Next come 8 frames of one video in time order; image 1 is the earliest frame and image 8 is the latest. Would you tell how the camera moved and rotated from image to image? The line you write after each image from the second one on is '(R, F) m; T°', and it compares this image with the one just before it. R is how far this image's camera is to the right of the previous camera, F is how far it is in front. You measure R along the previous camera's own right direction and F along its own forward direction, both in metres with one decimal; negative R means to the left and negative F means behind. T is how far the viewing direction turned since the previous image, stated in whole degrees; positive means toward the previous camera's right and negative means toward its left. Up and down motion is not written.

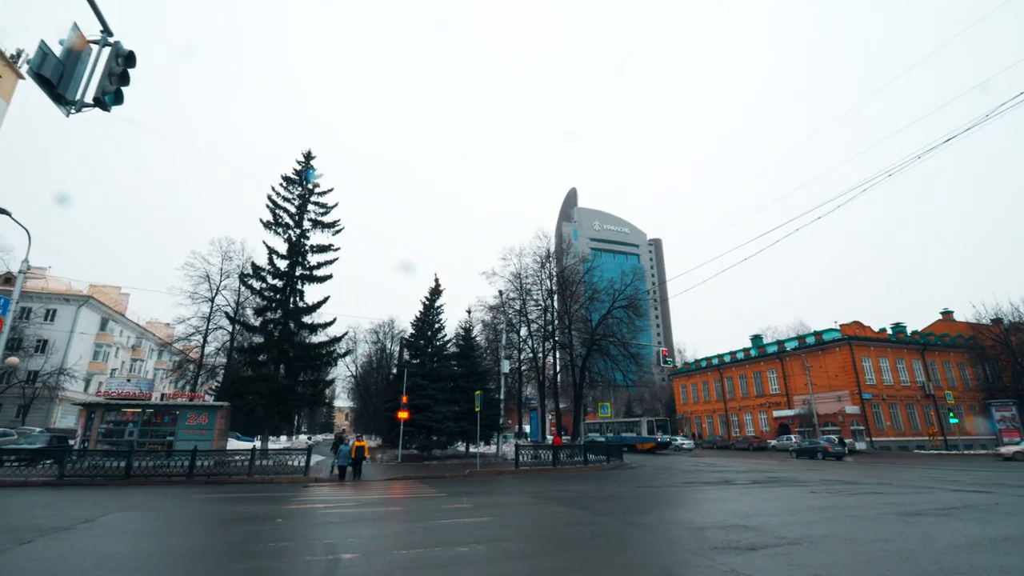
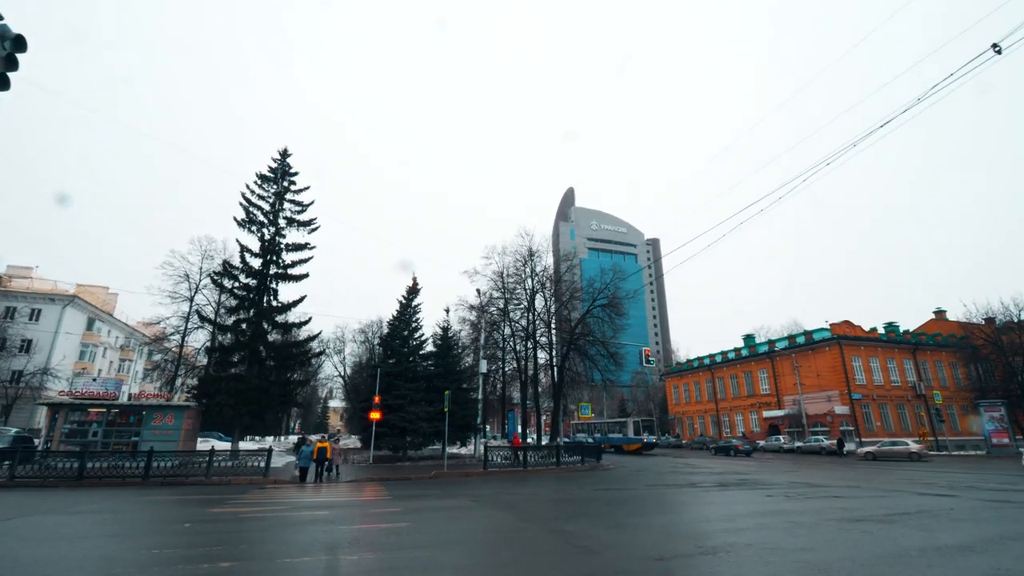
(+1.3, +0.4) m; 0°
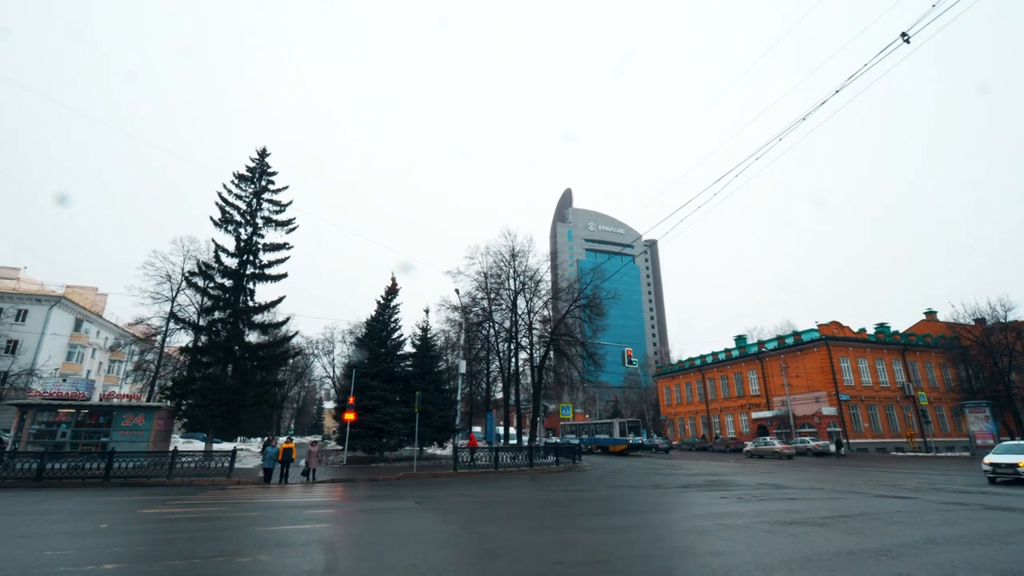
(+1.2, +0.2) m; 0°
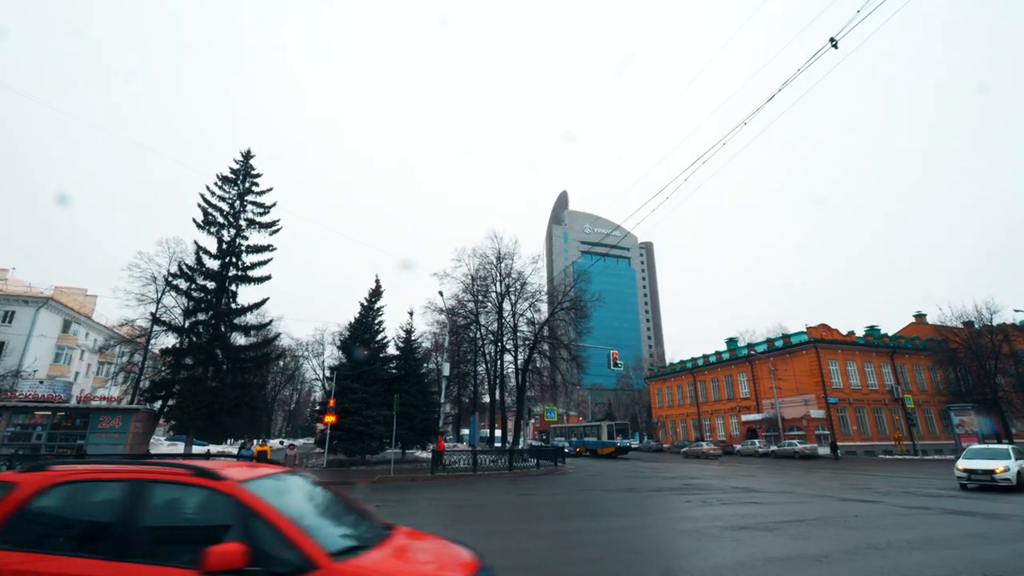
(+0.8, 0.0) m; 0°
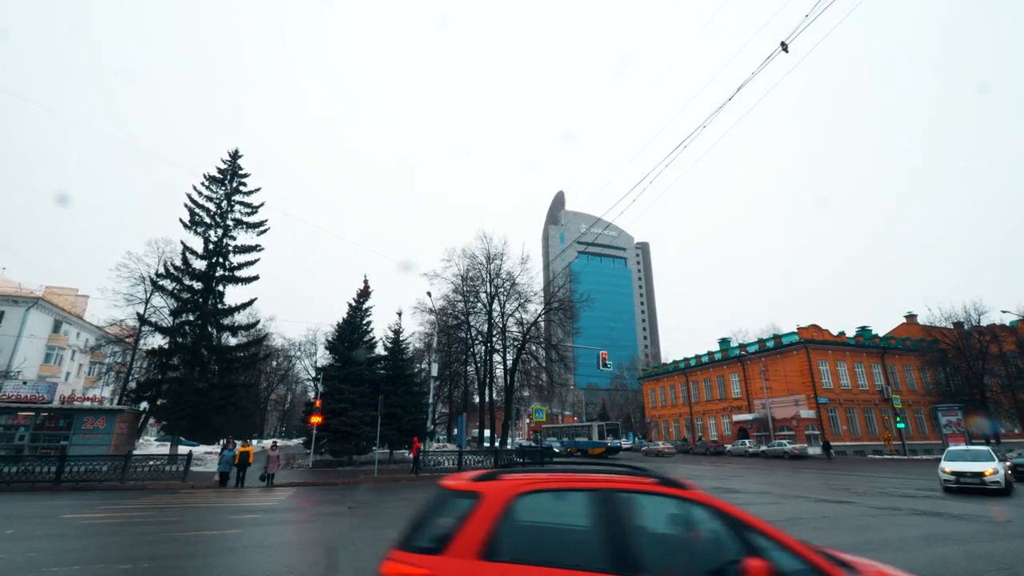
(+0.5, 0.0) m; 0°
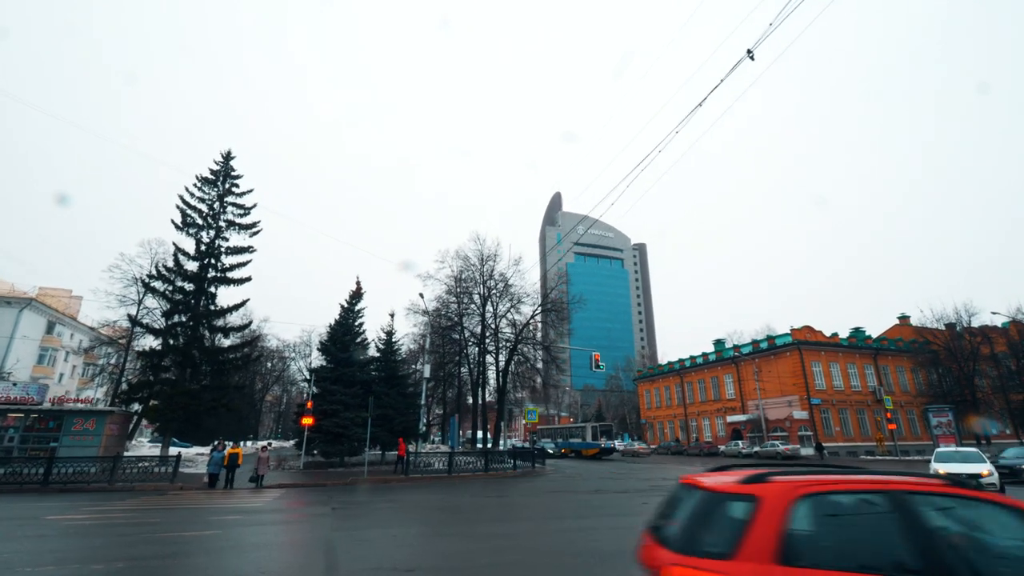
(+0.3, -0.1) m; 0°
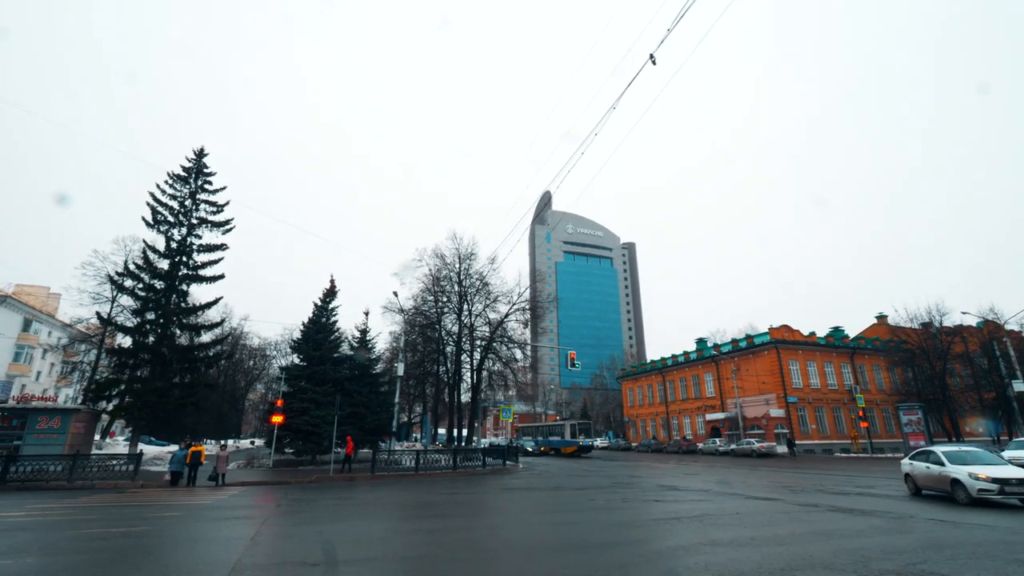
(+1.1, -0.1) m; +1°
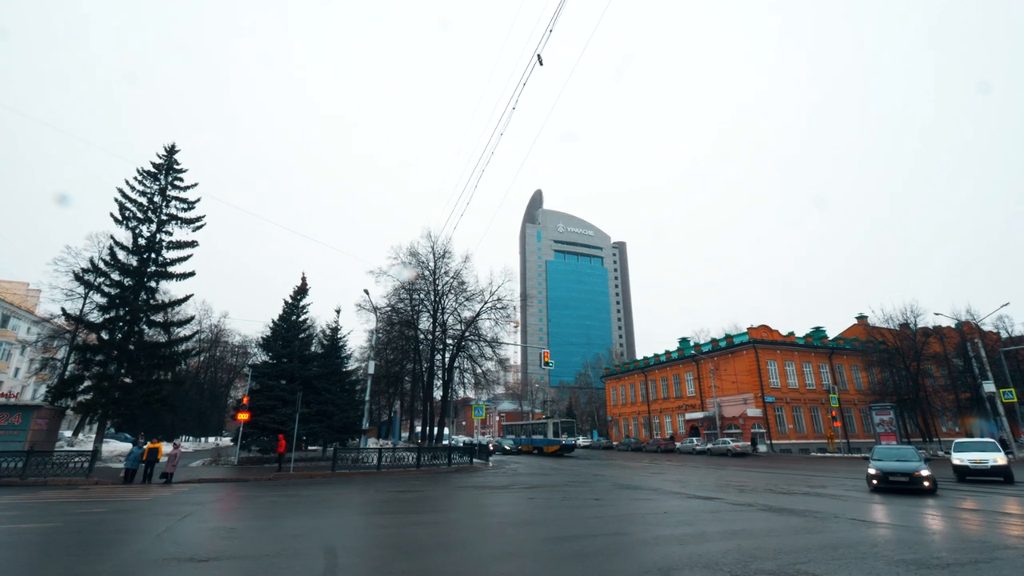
(+1.3, 0.0) m; +1°
